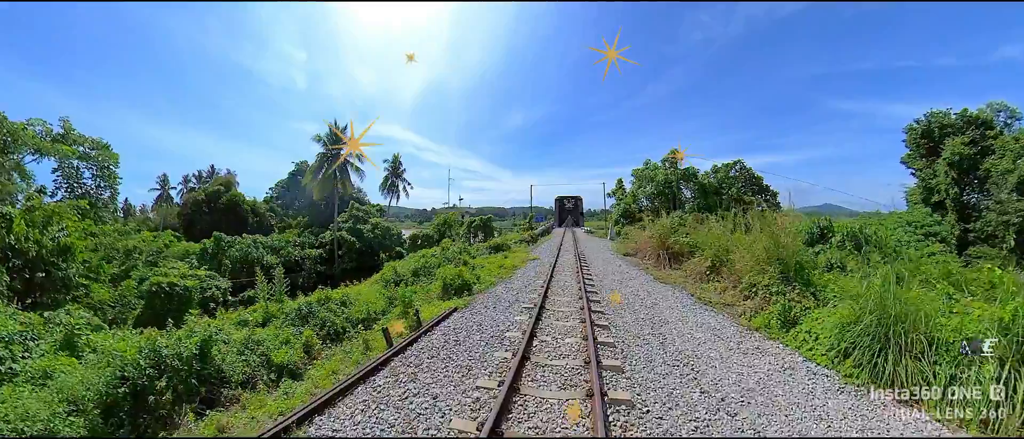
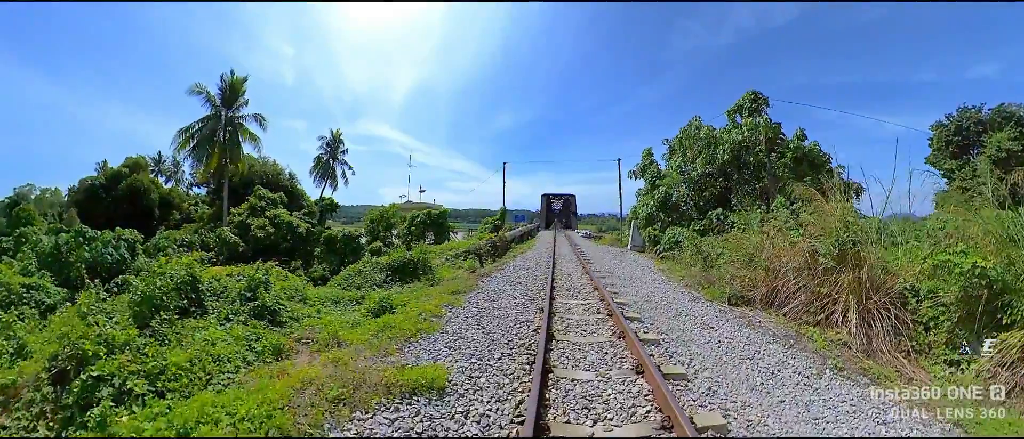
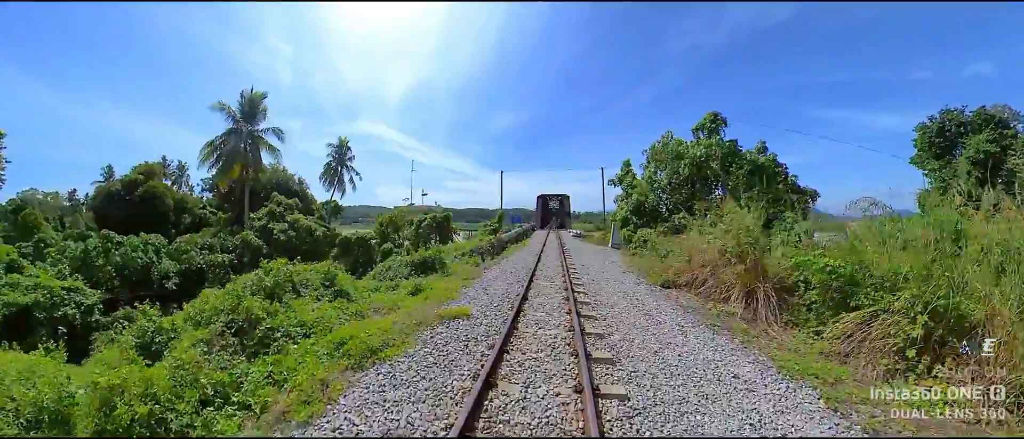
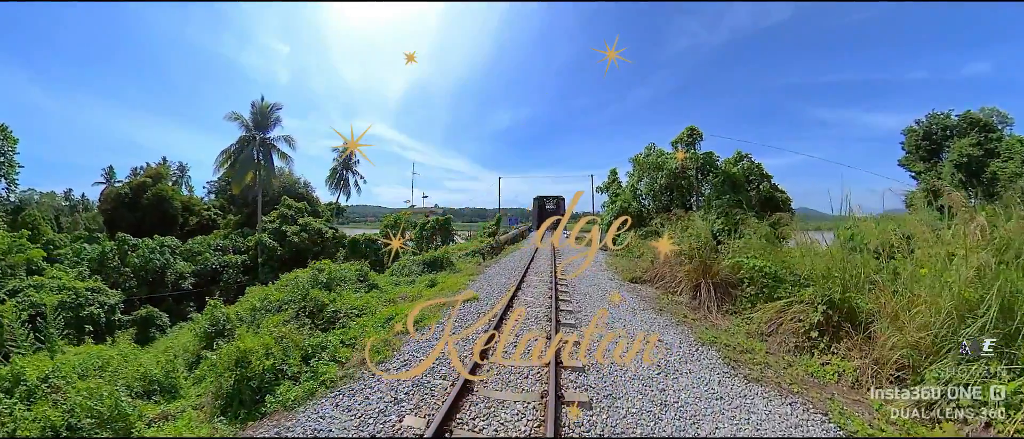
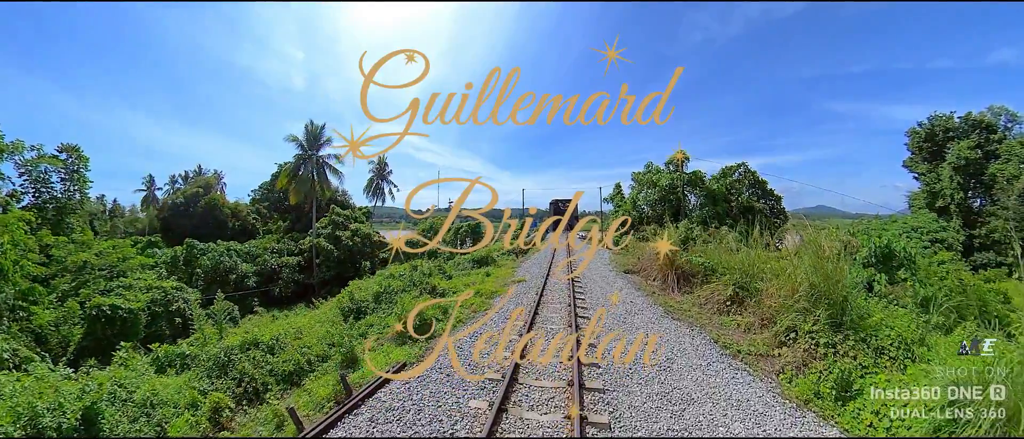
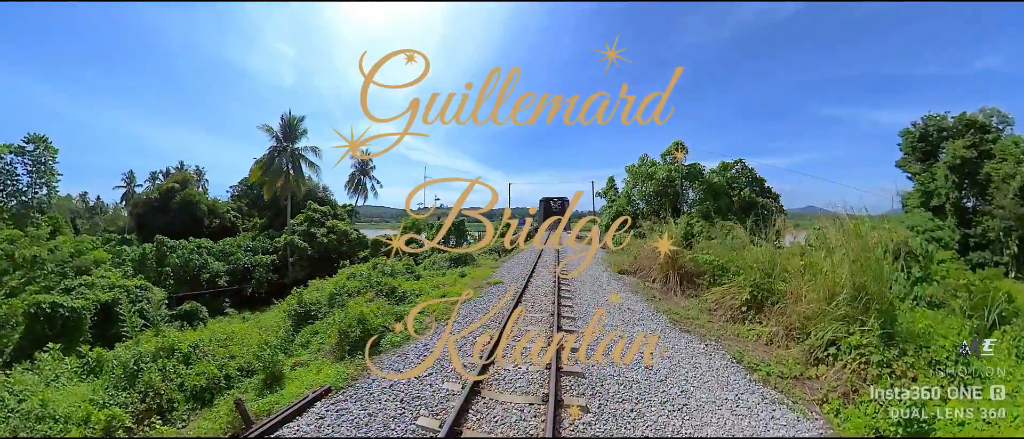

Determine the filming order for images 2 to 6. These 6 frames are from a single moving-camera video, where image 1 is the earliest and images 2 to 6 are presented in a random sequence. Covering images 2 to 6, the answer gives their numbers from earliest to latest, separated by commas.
5, 6, 4, 3, 2
